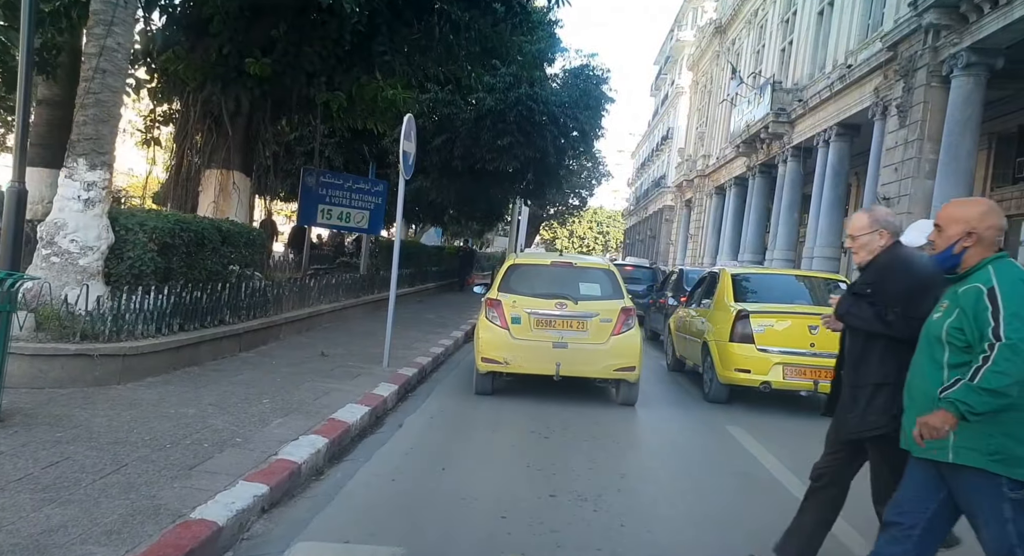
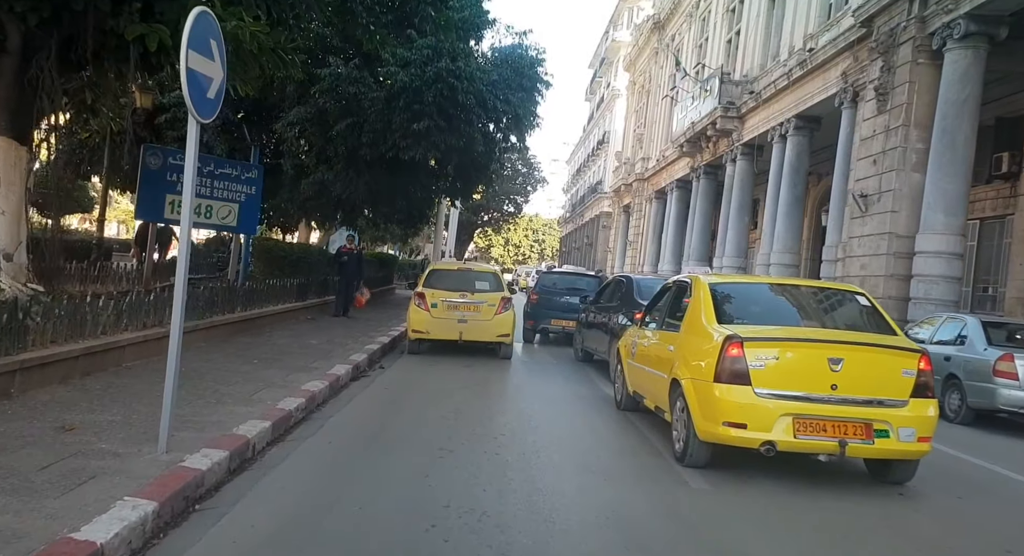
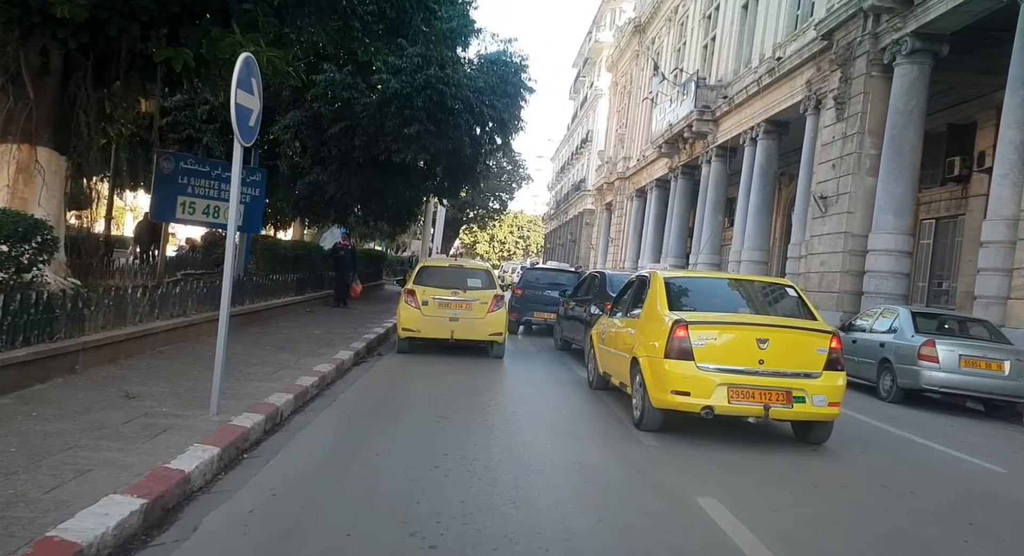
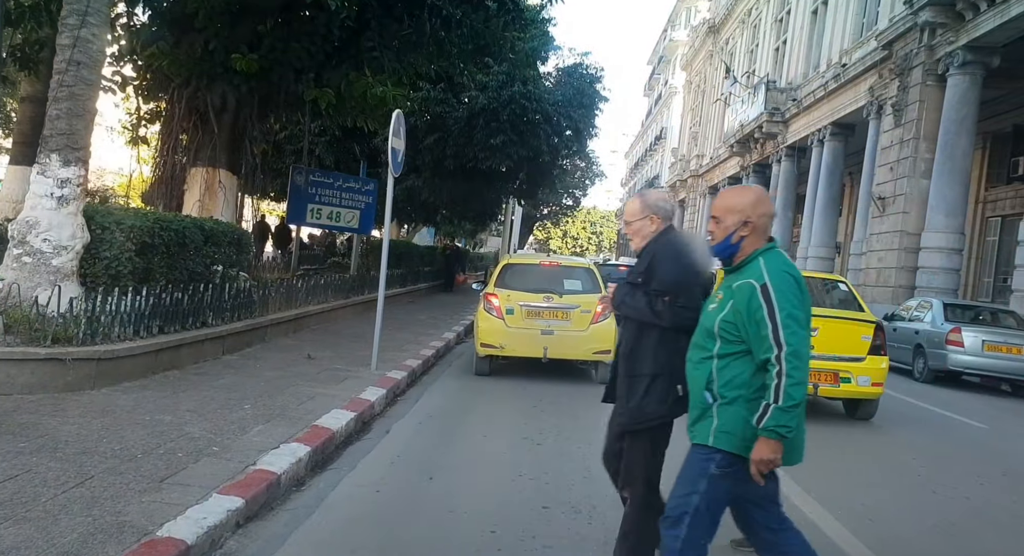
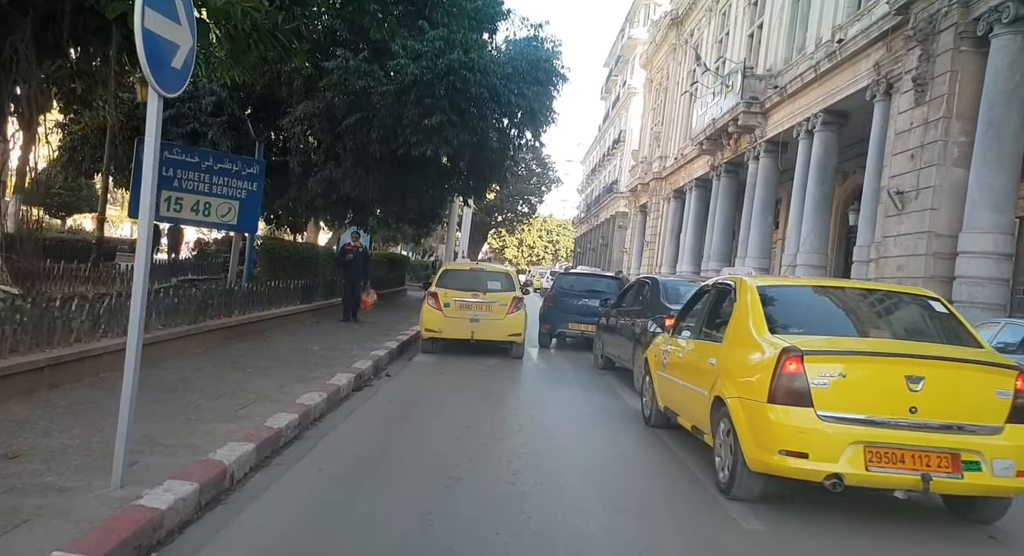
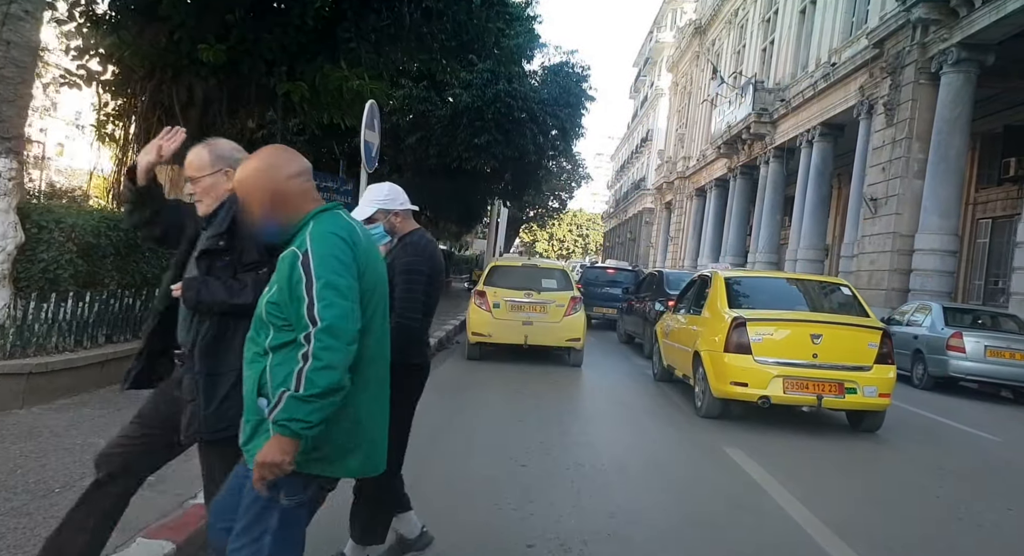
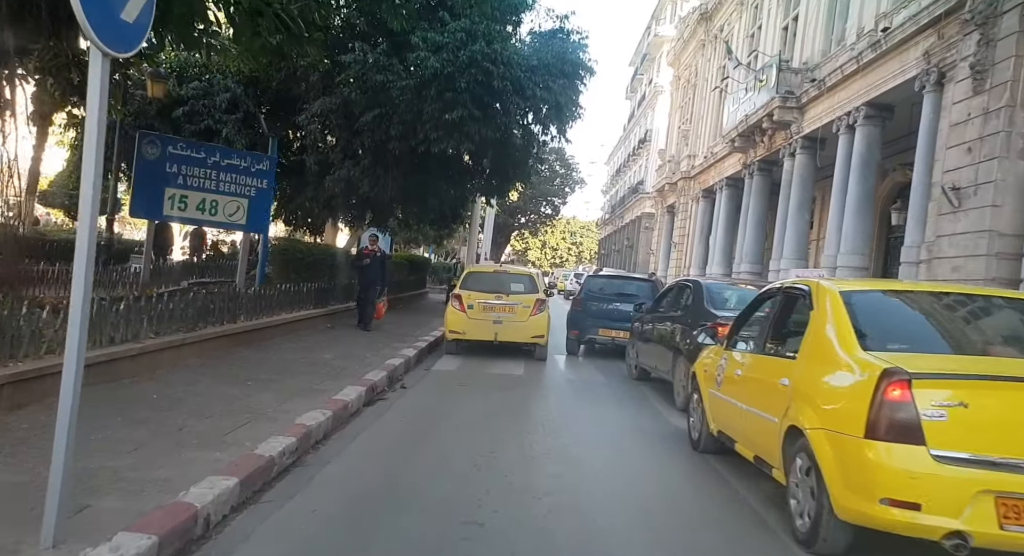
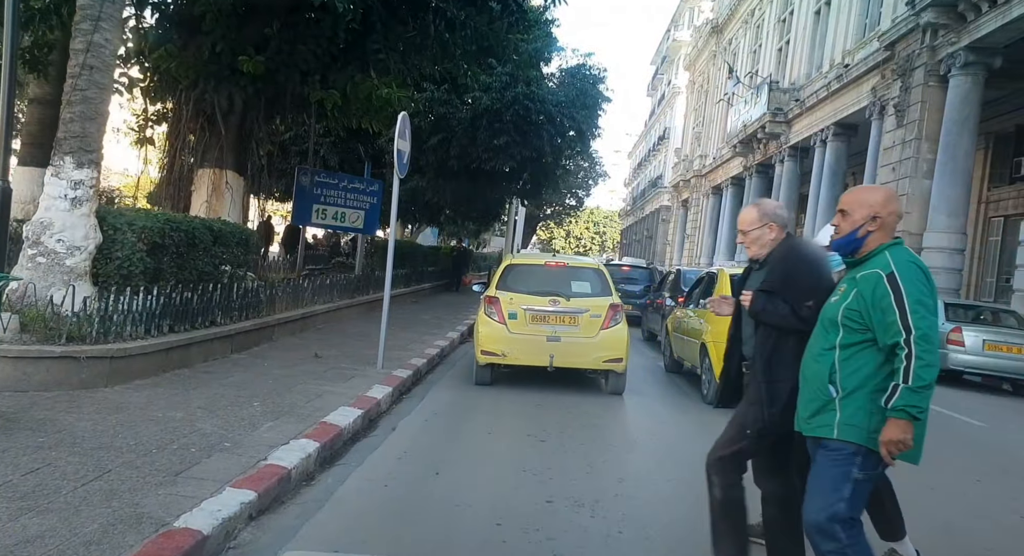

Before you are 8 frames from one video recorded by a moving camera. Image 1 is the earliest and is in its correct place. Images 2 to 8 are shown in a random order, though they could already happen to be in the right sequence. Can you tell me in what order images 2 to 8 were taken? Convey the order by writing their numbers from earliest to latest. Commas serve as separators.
8, 4, 6, 3, 2, 5, 7
